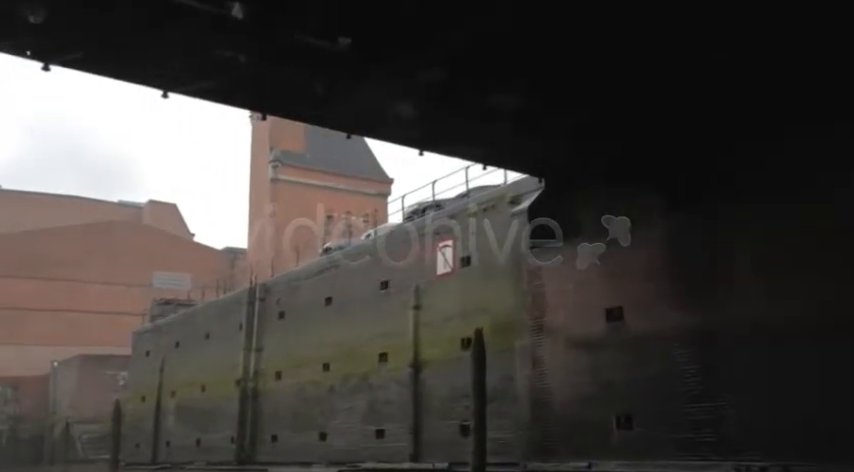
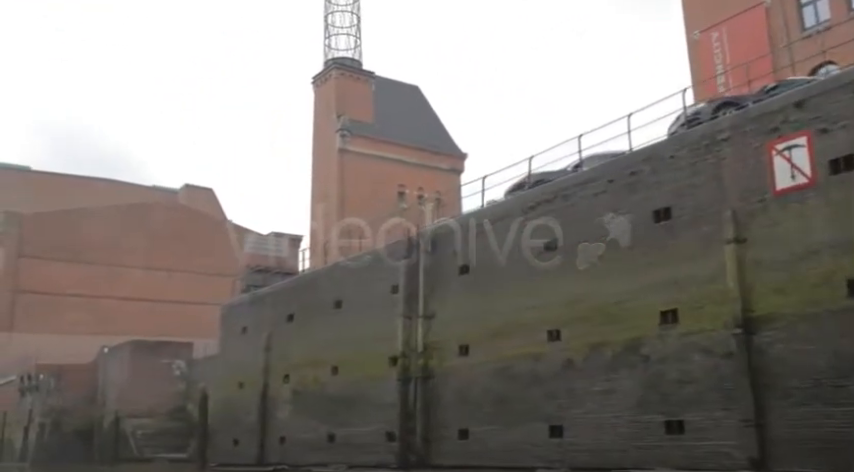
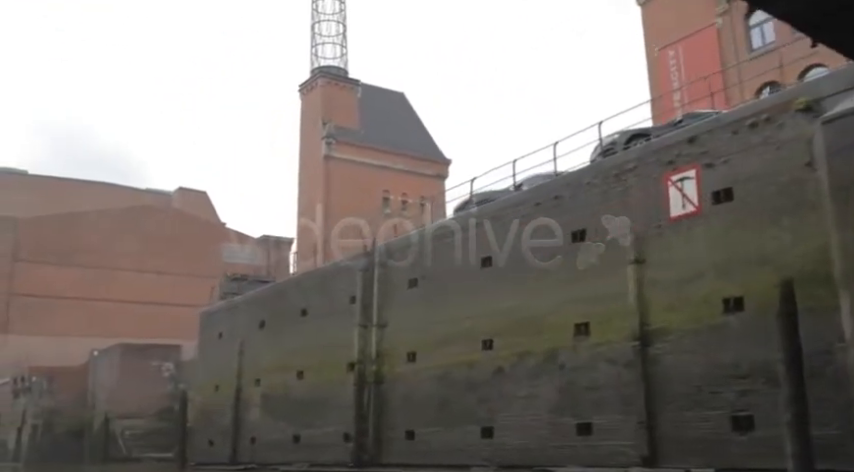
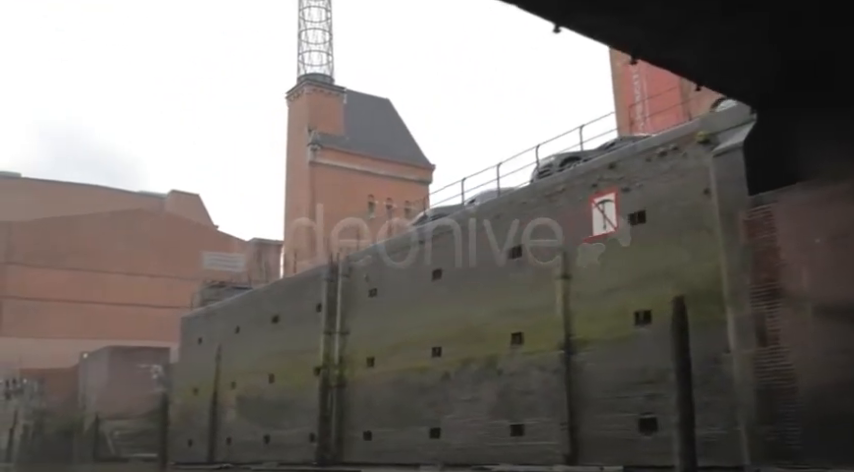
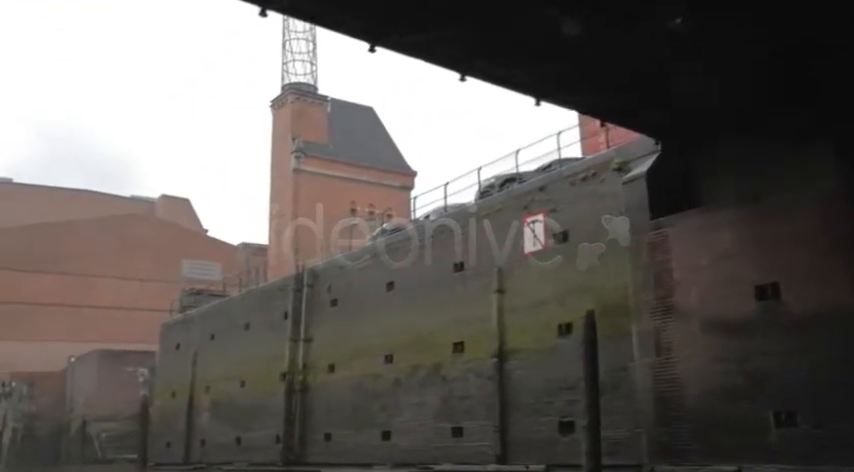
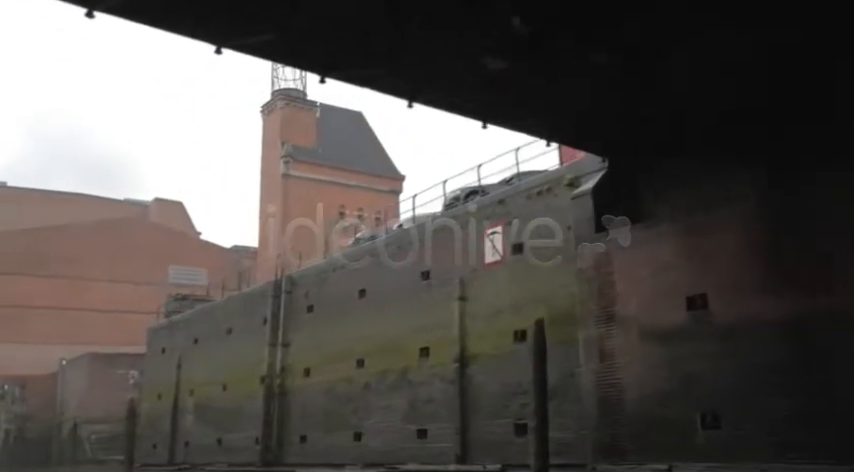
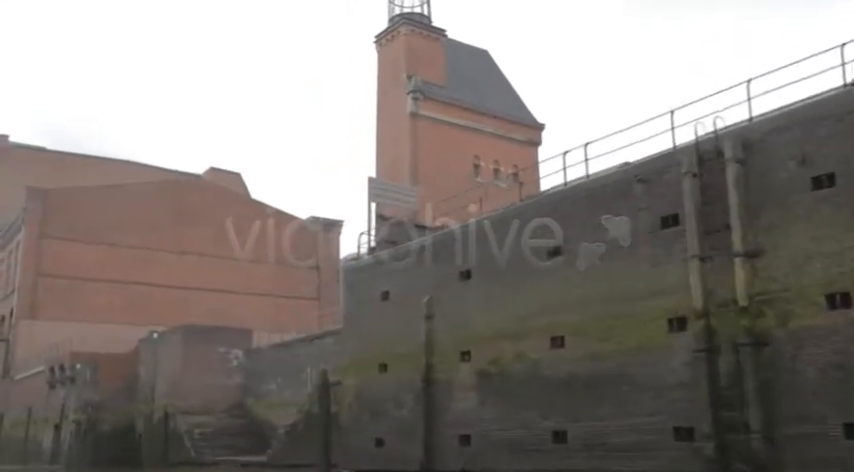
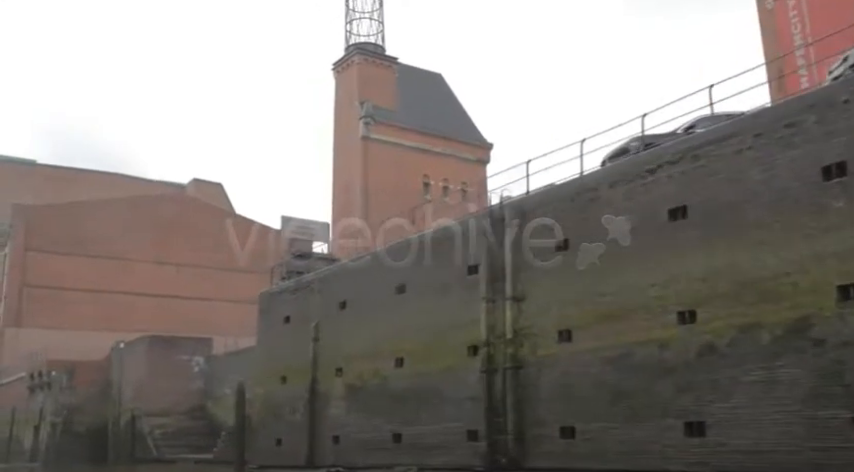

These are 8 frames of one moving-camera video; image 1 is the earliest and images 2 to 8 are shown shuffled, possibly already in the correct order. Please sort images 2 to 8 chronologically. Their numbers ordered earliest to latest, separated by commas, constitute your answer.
6, 5, 4, 3, 2, 8, 7
